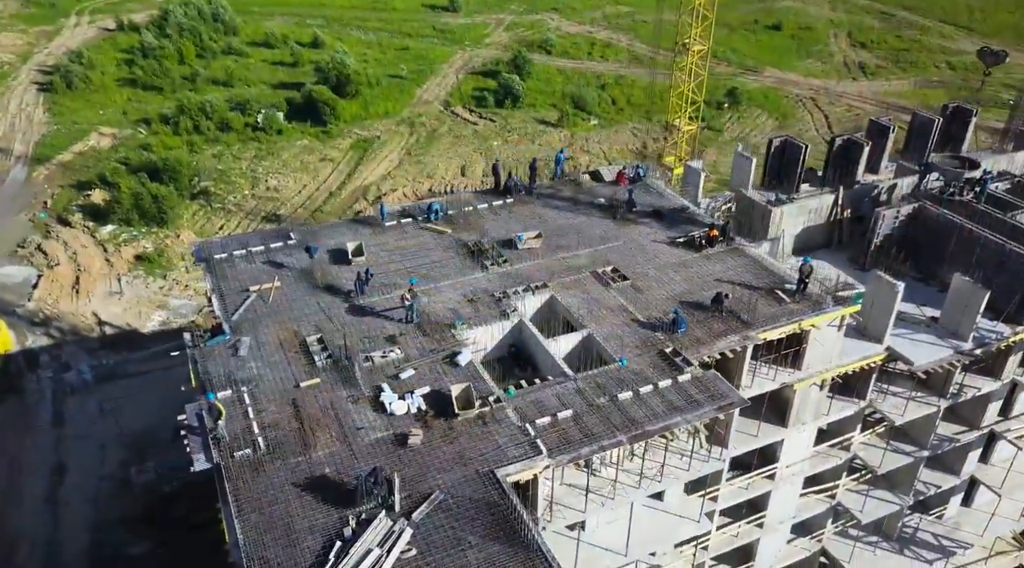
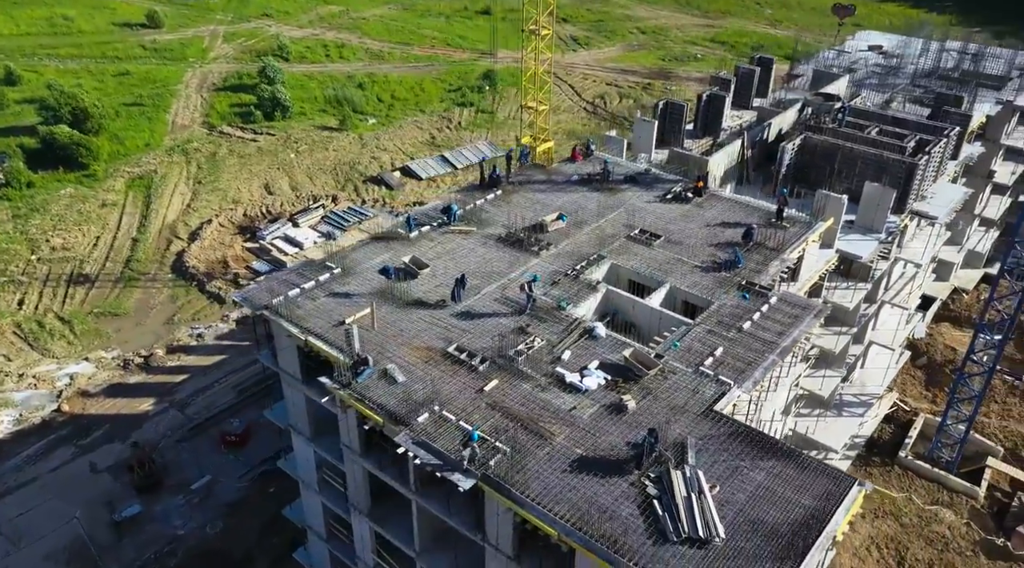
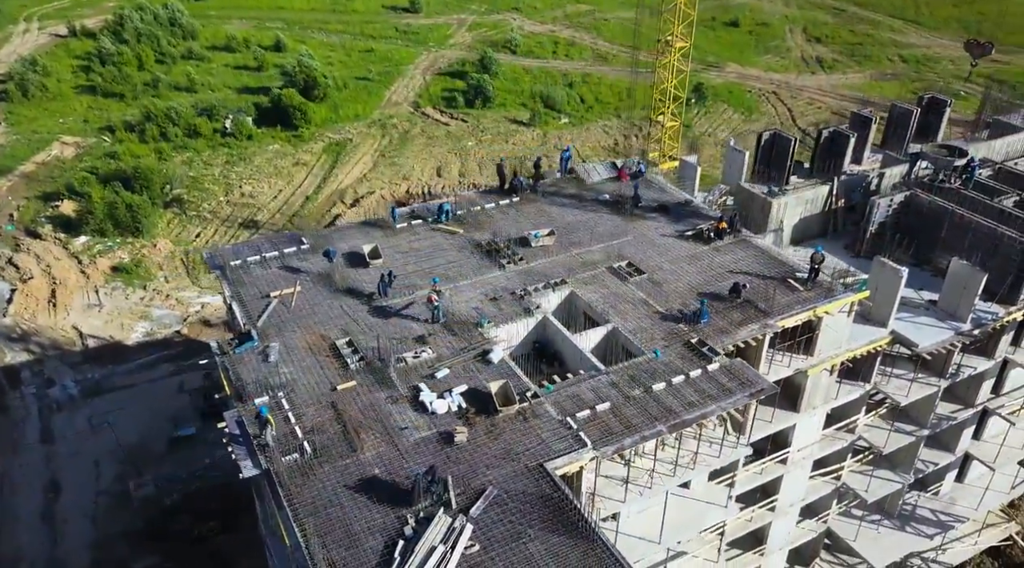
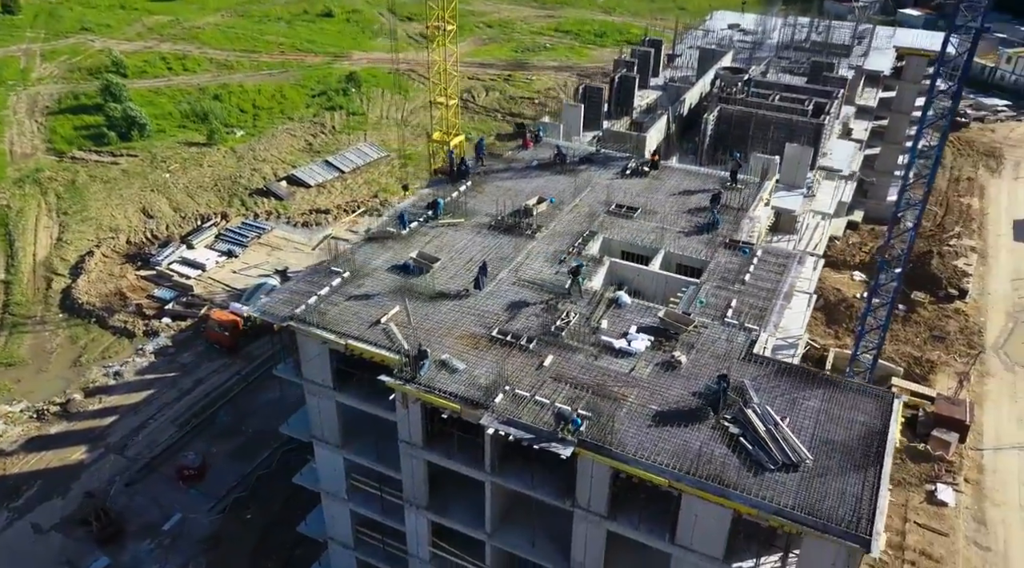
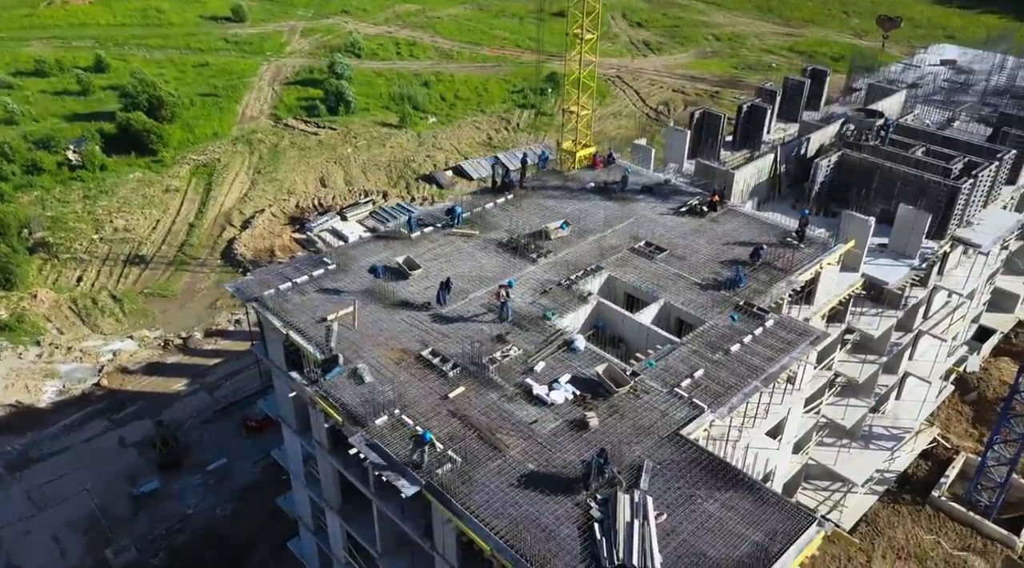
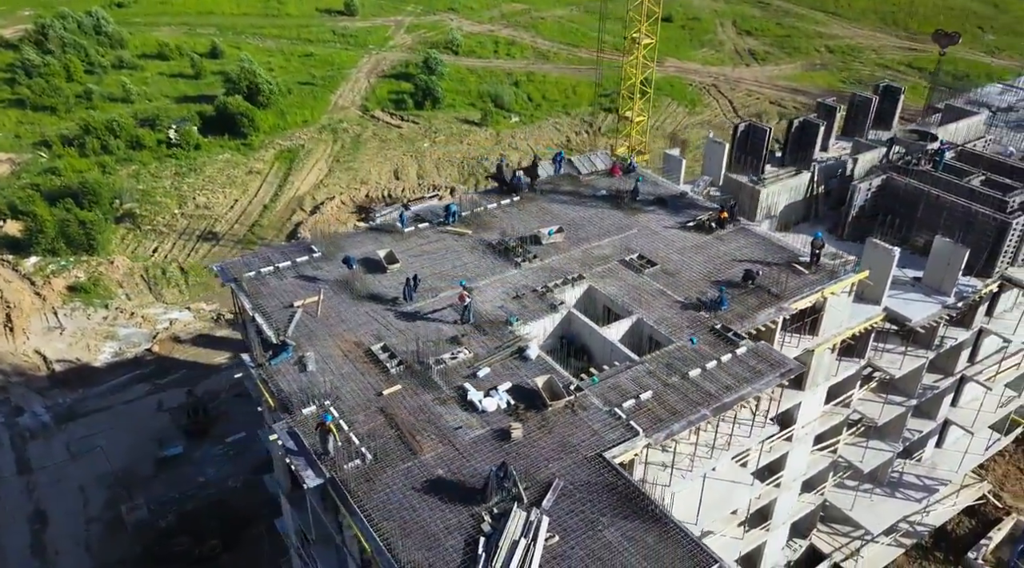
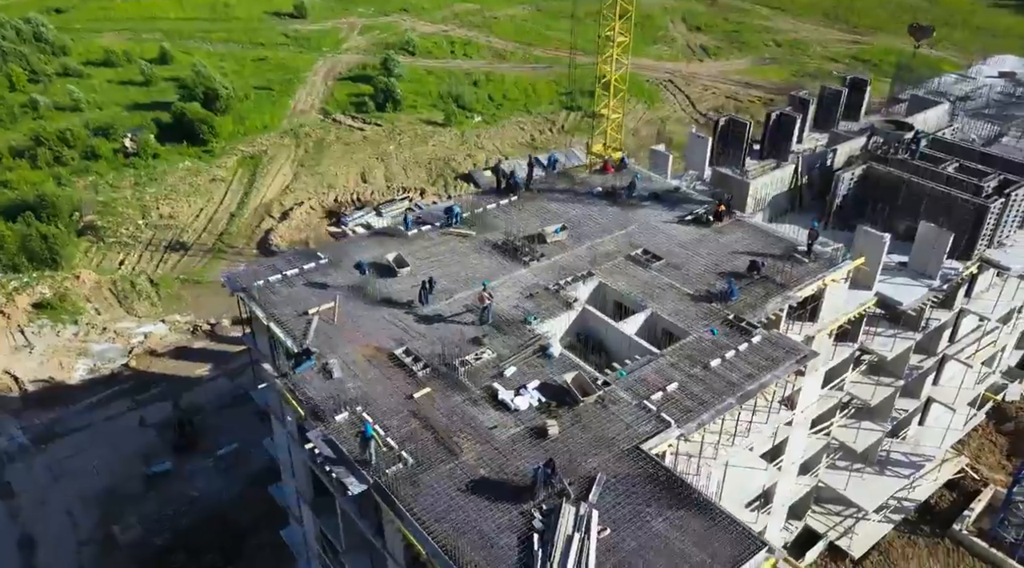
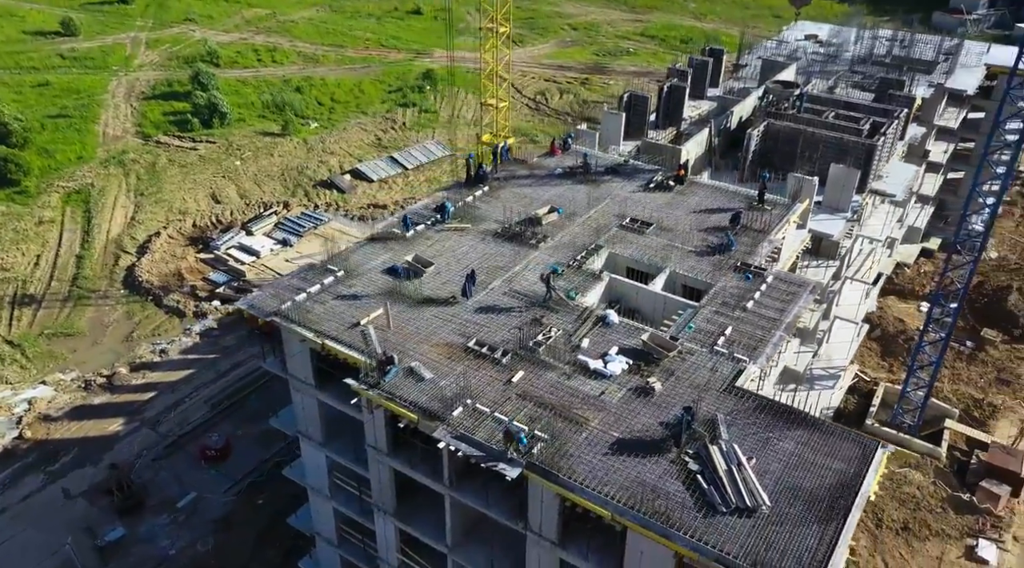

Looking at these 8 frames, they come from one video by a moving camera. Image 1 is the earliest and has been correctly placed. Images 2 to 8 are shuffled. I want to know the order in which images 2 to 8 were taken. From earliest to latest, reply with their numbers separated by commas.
3, 6, 7, 5, 2, 8, 4
